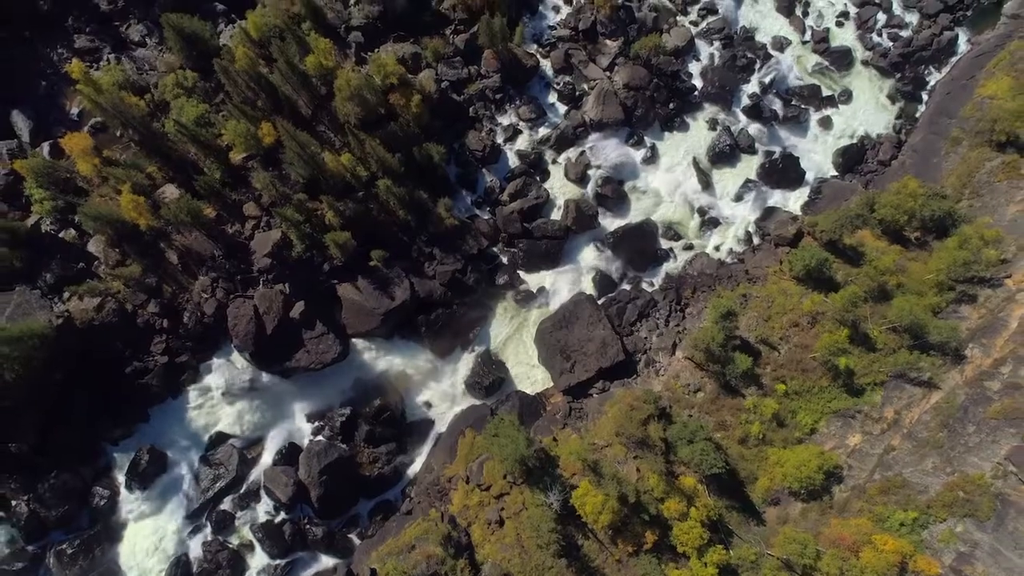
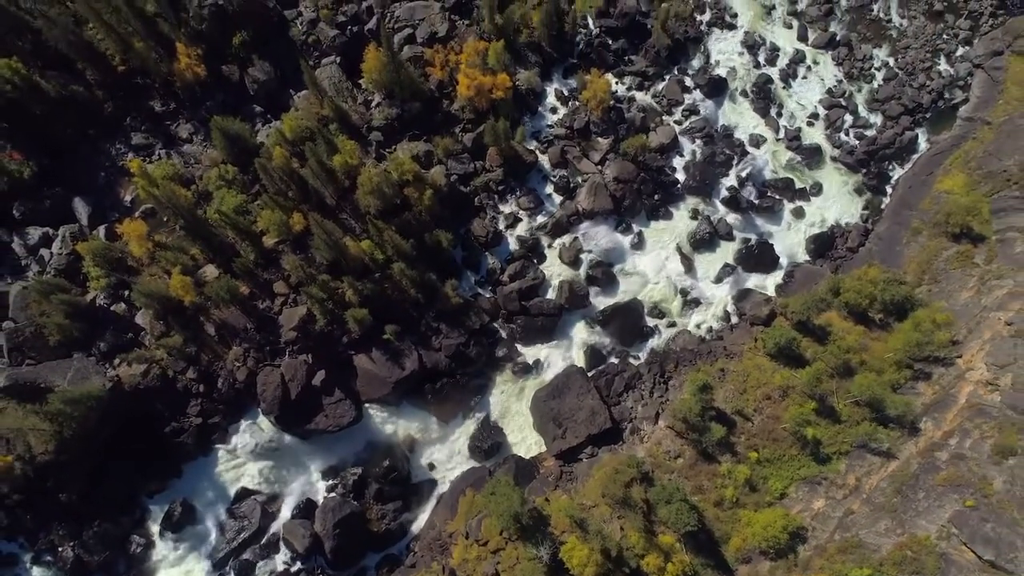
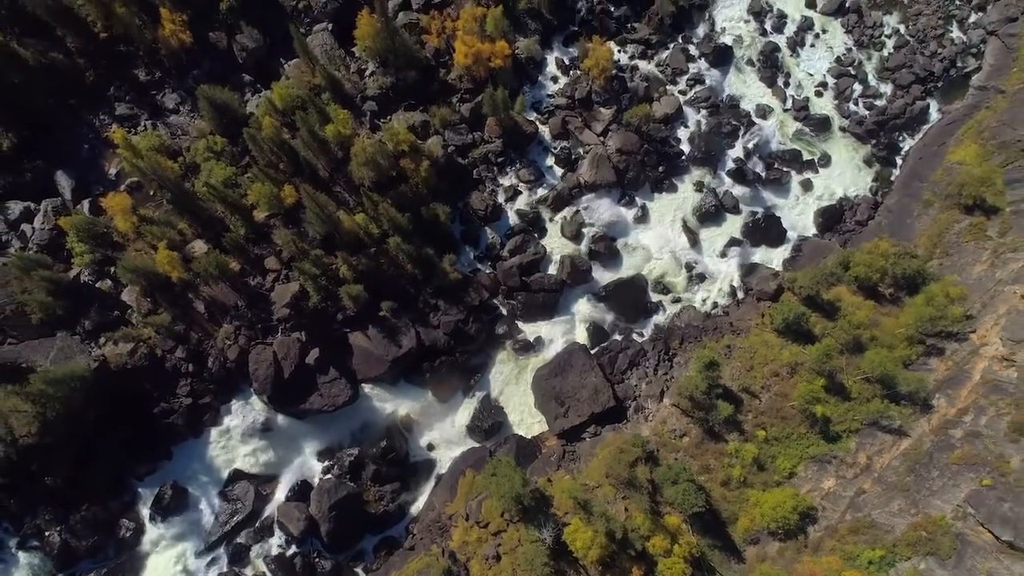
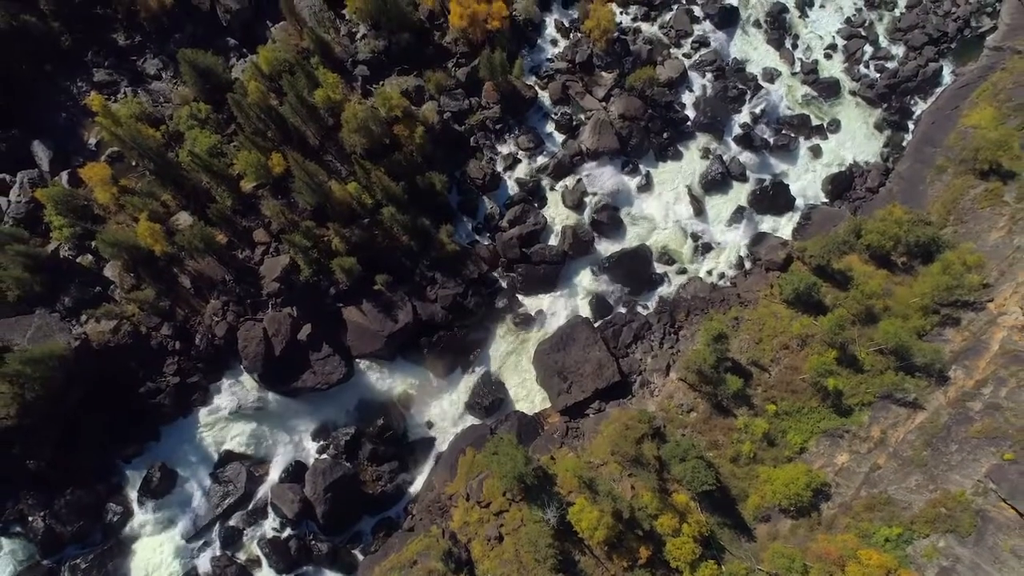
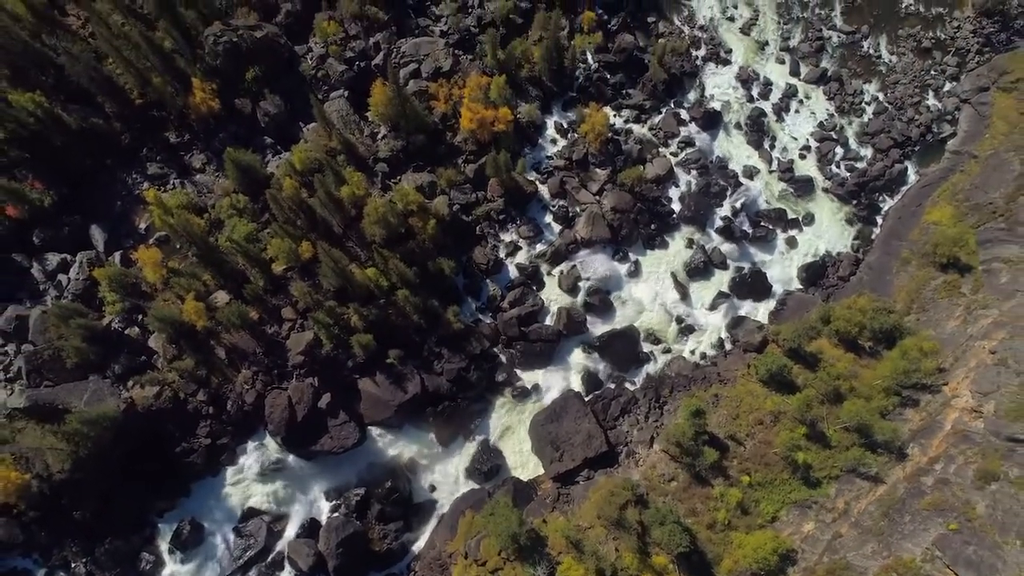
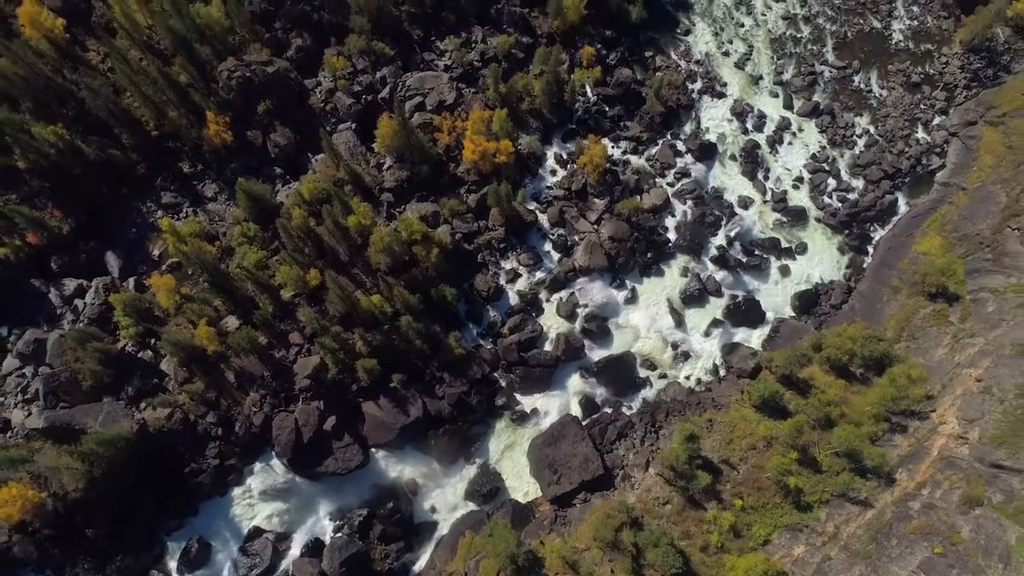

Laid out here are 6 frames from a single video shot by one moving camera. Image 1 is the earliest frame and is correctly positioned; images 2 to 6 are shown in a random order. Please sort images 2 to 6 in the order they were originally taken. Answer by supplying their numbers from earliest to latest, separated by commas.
4, 3, 2, 5, 6
